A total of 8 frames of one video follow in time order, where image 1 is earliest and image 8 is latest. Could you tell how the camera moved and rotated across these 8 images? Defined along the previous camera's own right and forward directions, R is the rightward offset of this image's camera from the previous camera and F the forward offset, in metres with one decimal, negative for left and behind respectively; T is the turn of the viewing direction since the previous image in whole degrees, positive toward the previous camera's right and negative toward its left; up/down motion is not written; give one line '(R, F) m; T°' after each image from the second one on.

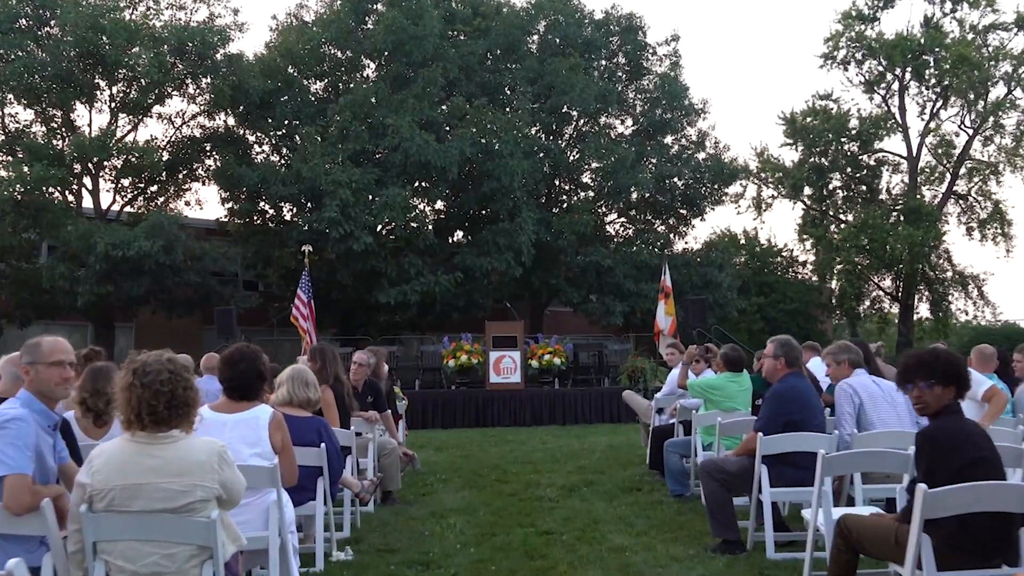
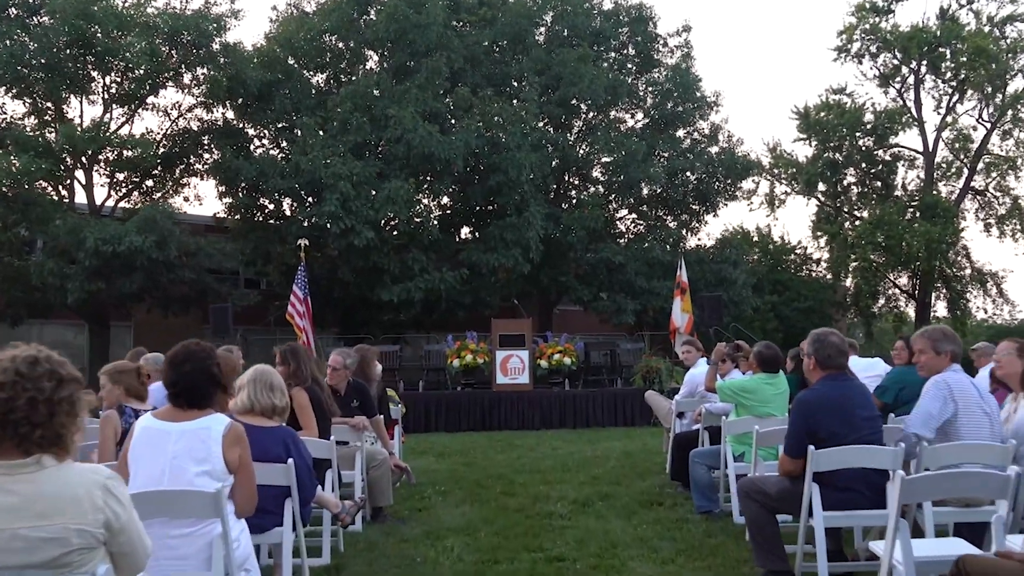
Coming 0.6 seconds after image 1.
(0.0, +0.8) m; 0°
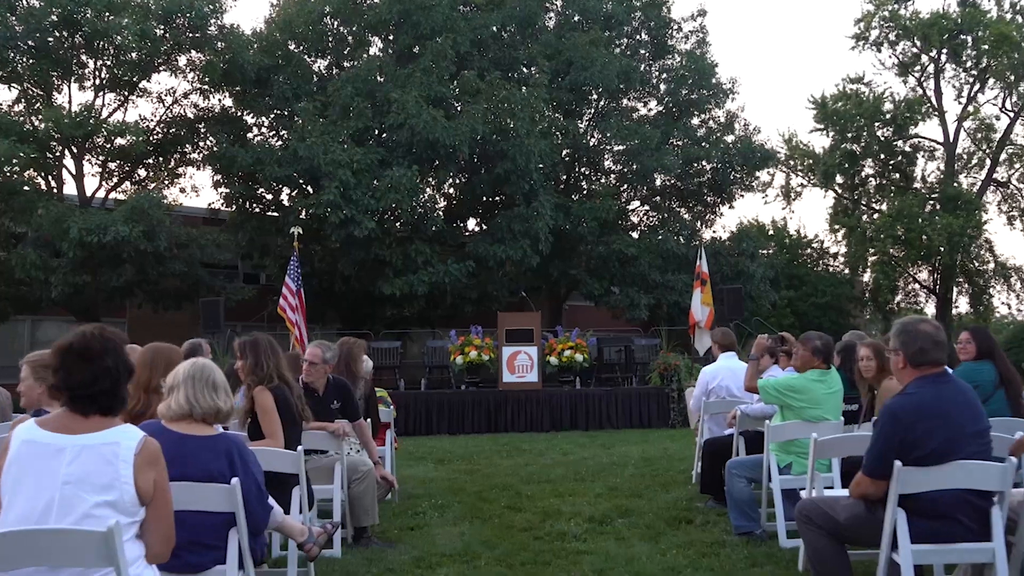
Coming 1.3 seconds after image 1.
(0.0, +0.9) m; -1°
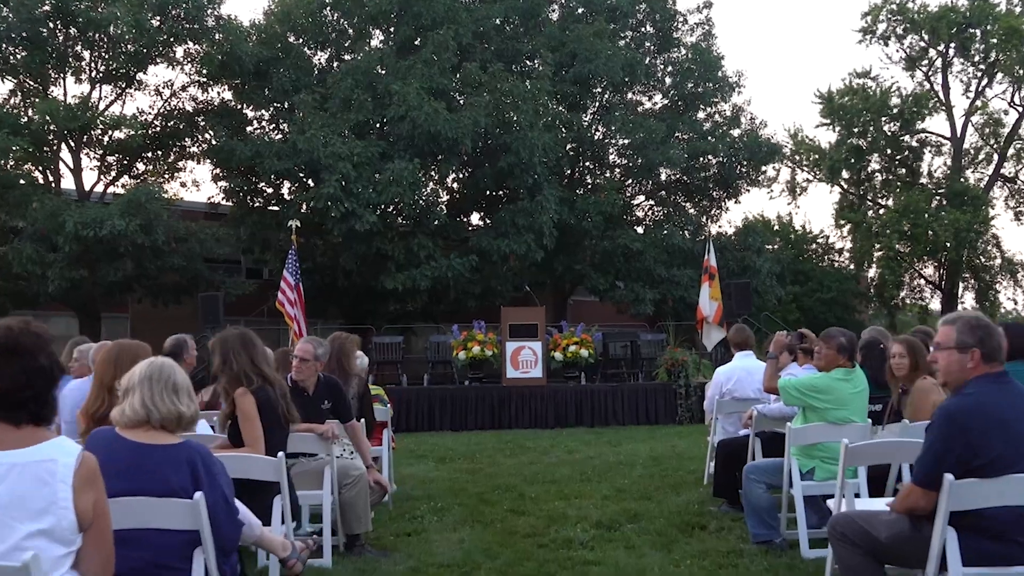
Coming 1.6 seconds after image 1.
(0.0, +0.3) m; 0°
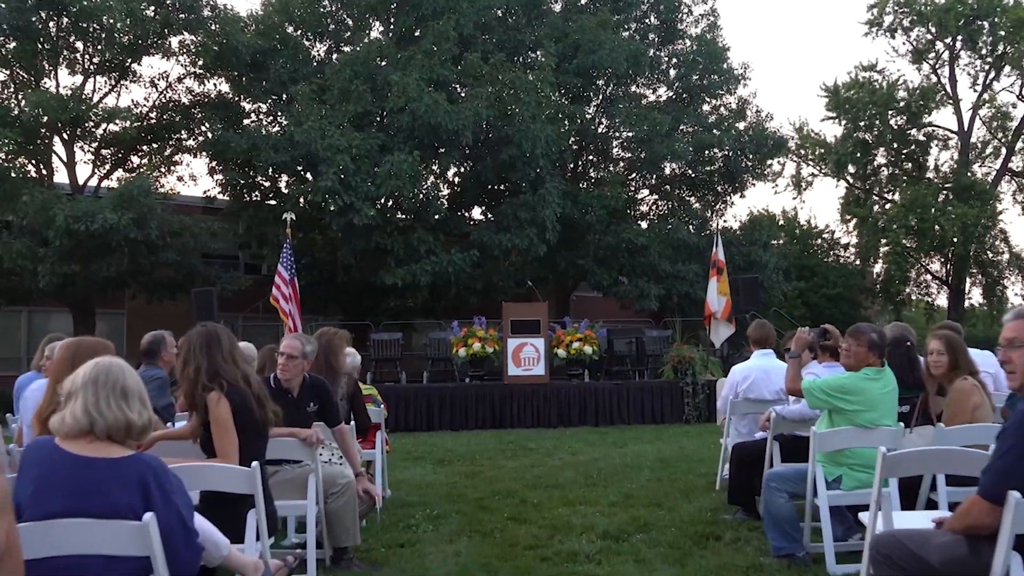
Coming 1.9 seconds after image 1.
(0.0, +0.4) m; 0°
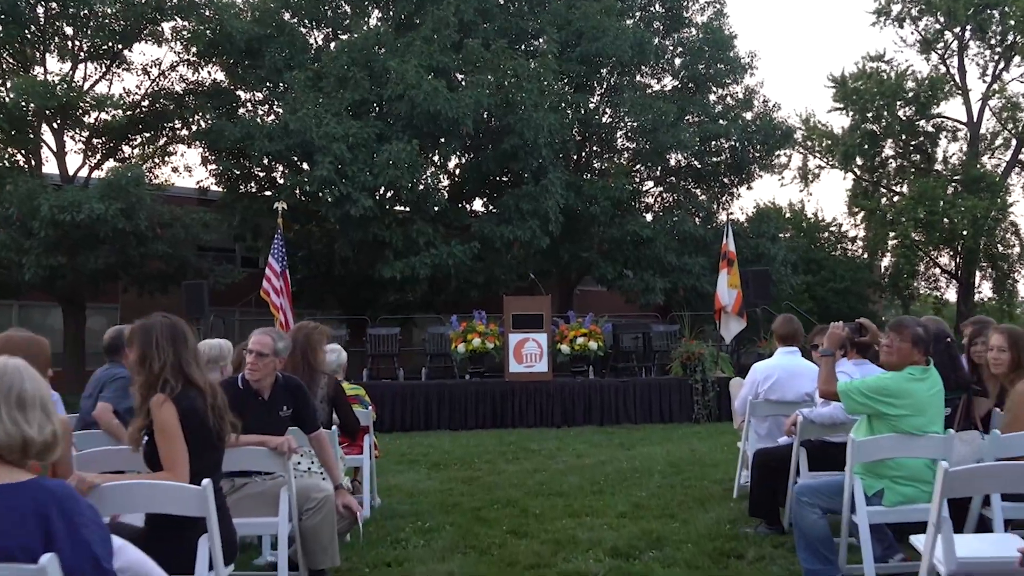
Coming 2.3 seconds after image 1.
(0.0, +0.5) m; 0°
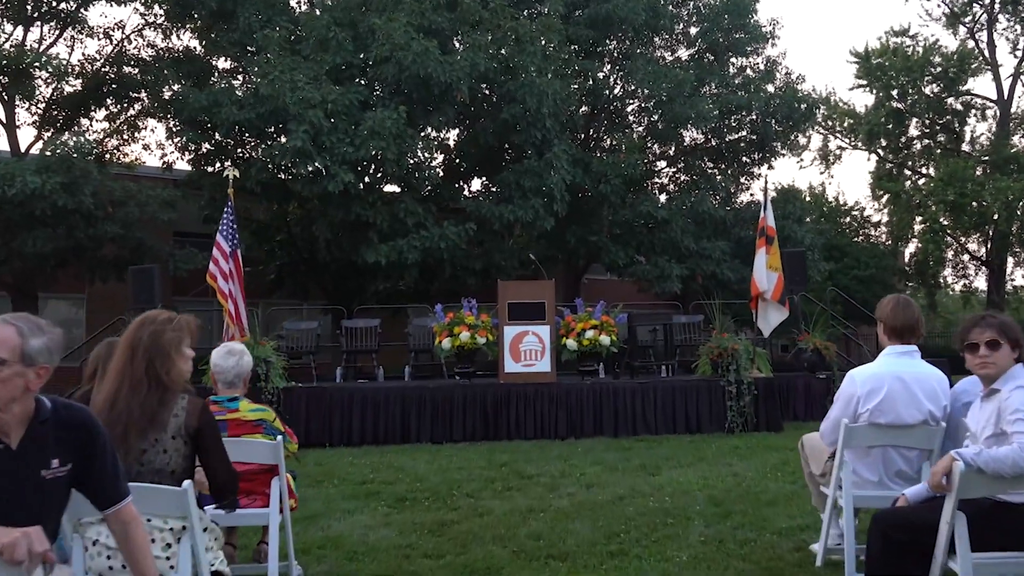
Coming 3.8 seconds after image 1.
(+0.1, +1.9) m; 0°
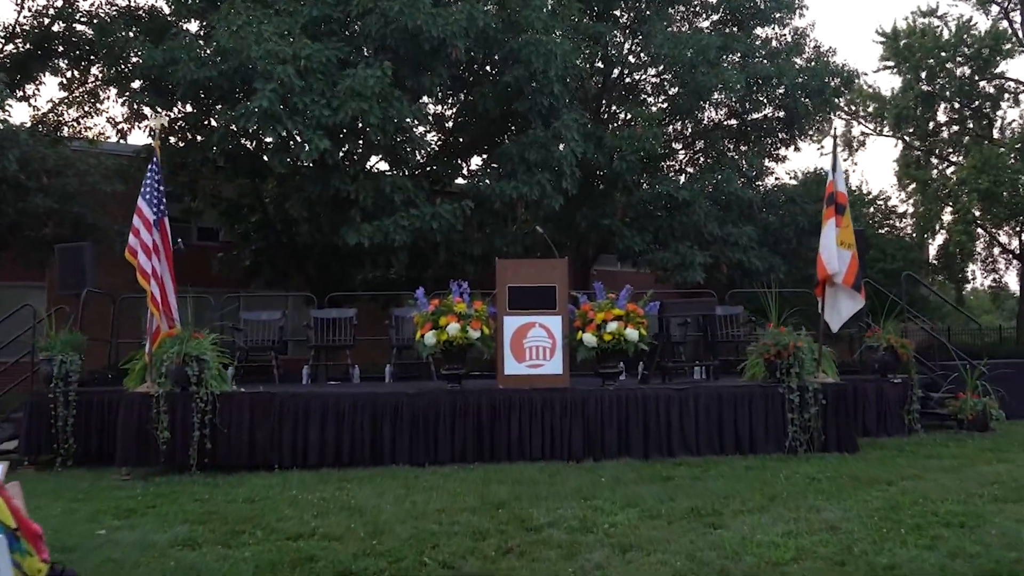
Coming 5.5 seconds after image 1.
(0.0, +2.1) m; 0°
